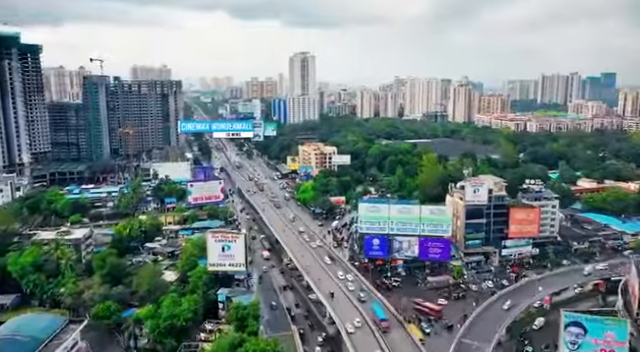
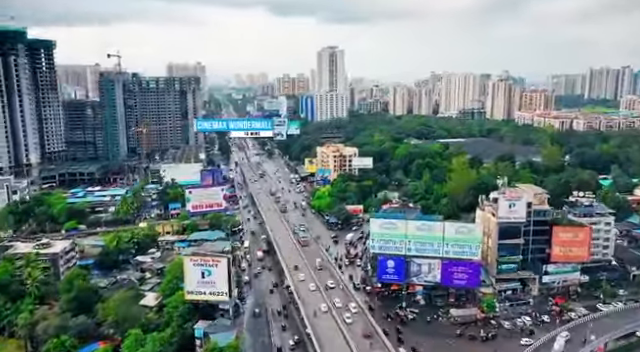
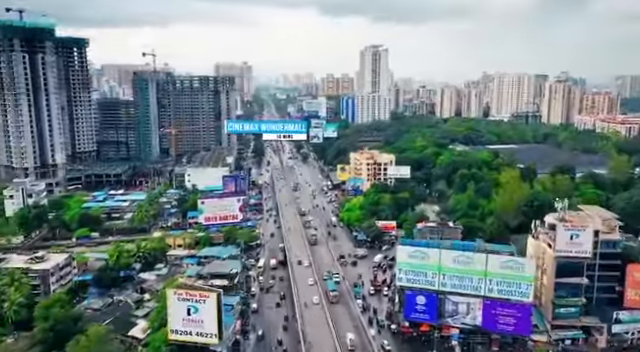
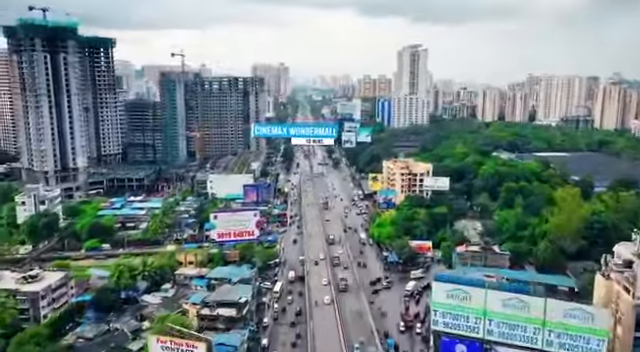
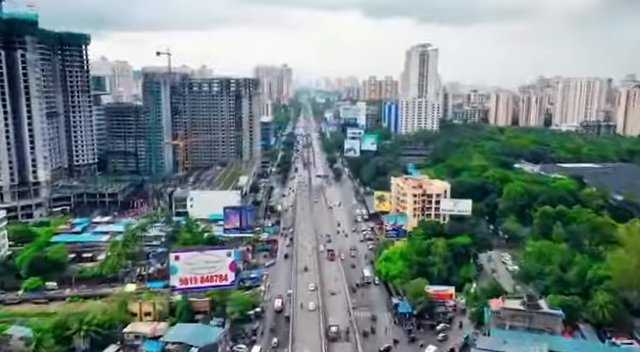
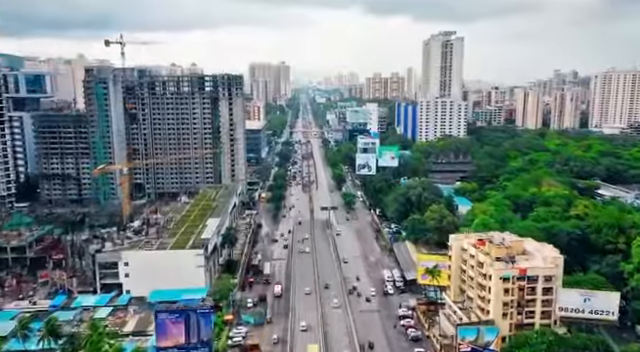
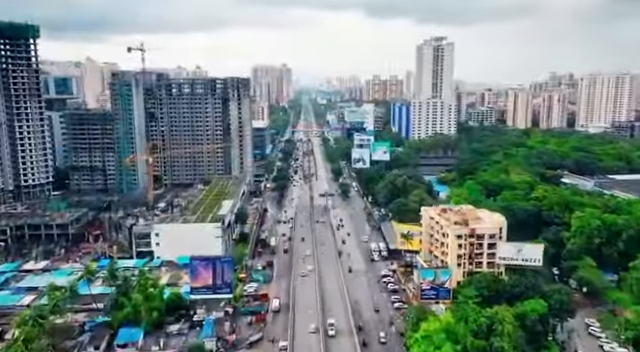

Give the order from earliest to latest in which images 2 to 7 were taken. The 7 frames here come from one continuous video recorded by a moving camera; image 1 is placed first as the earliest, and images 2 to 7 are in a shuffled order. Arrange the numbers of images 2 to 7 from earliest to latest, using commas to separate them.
2, 3, 4, 5, 7, 6
